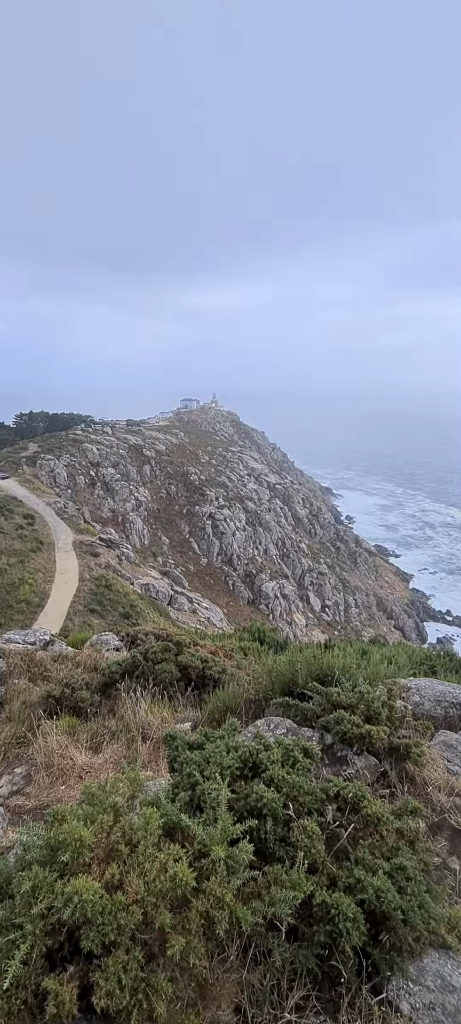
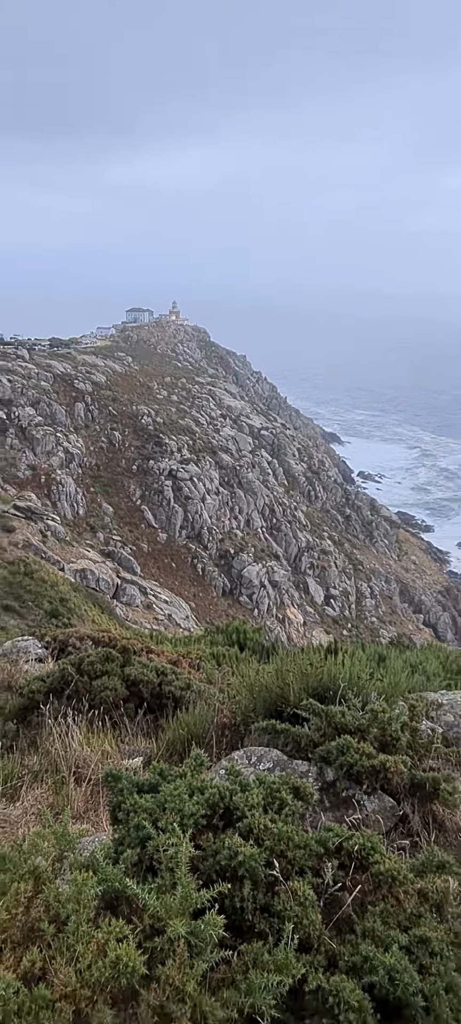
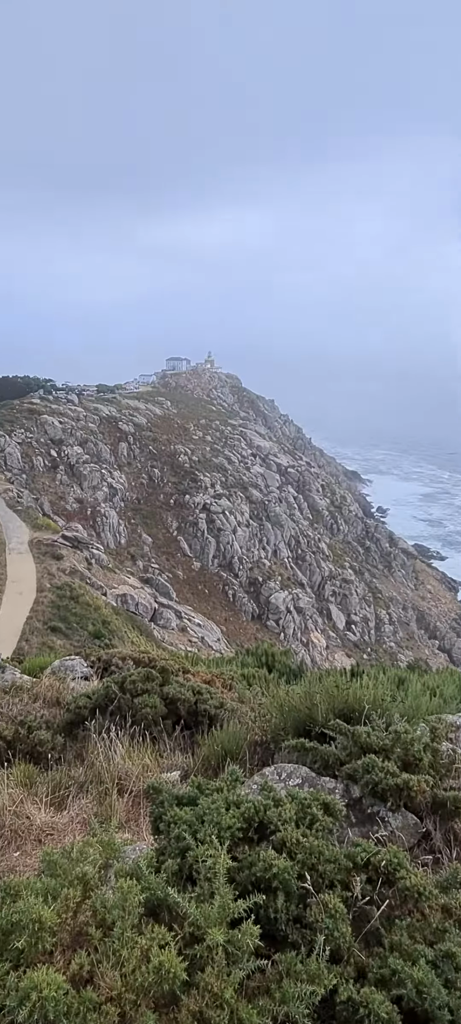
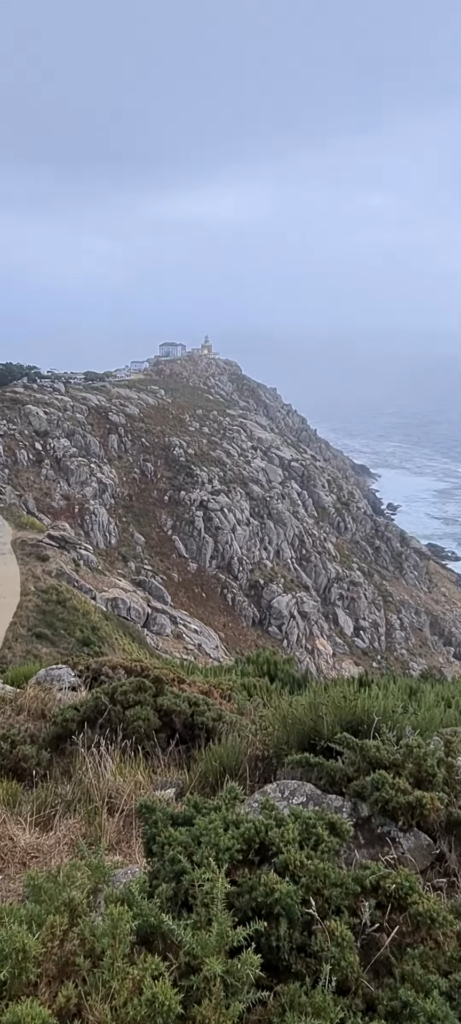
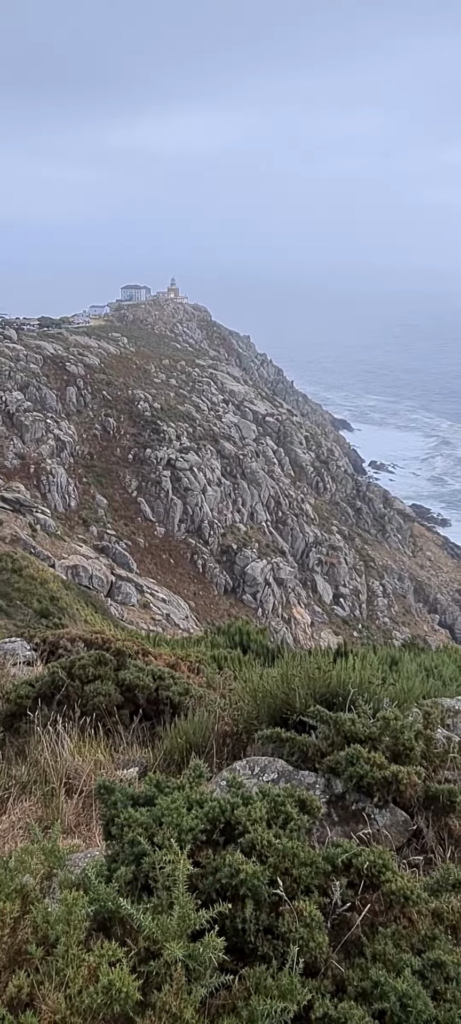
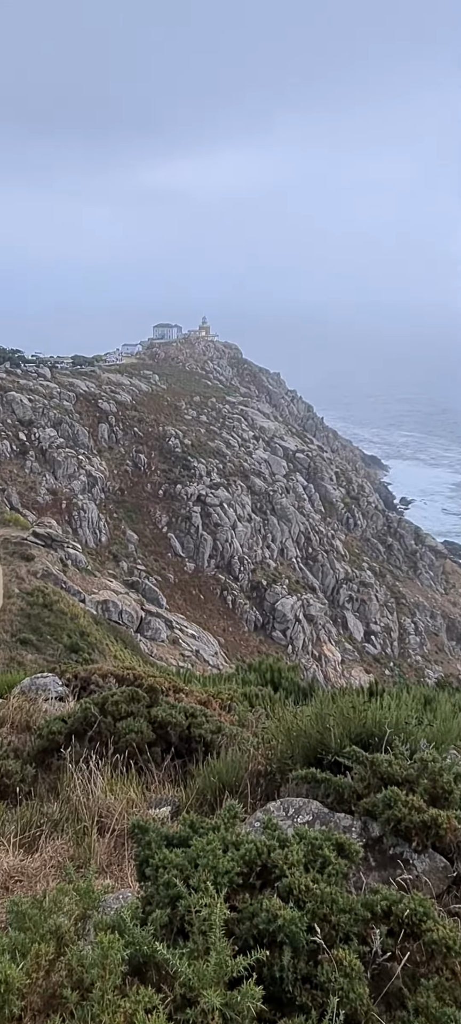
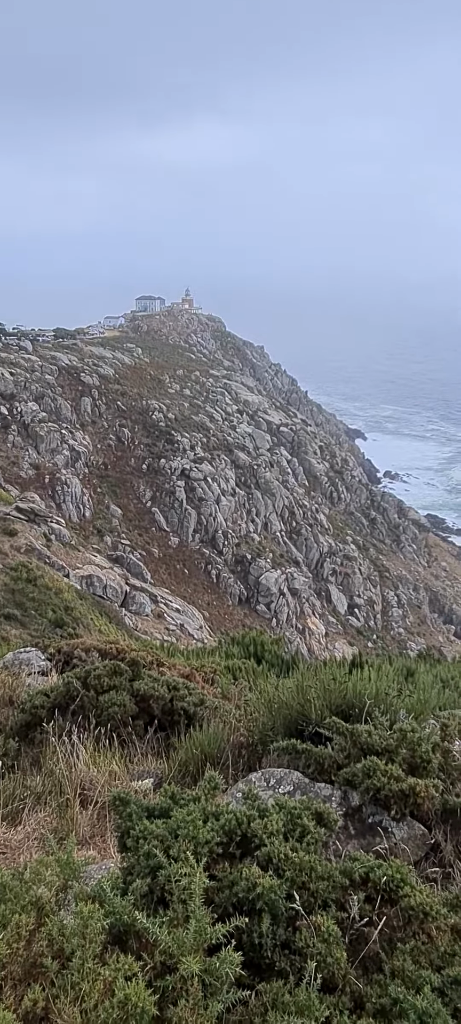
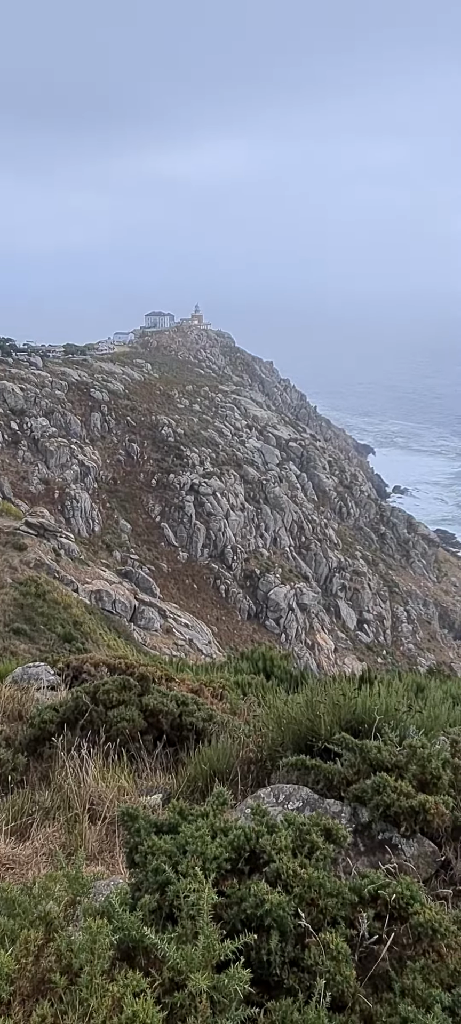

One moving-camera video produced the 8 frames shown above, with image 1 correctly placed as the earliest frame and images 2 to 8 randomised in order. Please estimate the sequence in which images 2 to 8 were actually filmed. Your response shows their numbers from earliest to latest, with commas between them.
3, 4, 6, 8, 7, 5, 2
